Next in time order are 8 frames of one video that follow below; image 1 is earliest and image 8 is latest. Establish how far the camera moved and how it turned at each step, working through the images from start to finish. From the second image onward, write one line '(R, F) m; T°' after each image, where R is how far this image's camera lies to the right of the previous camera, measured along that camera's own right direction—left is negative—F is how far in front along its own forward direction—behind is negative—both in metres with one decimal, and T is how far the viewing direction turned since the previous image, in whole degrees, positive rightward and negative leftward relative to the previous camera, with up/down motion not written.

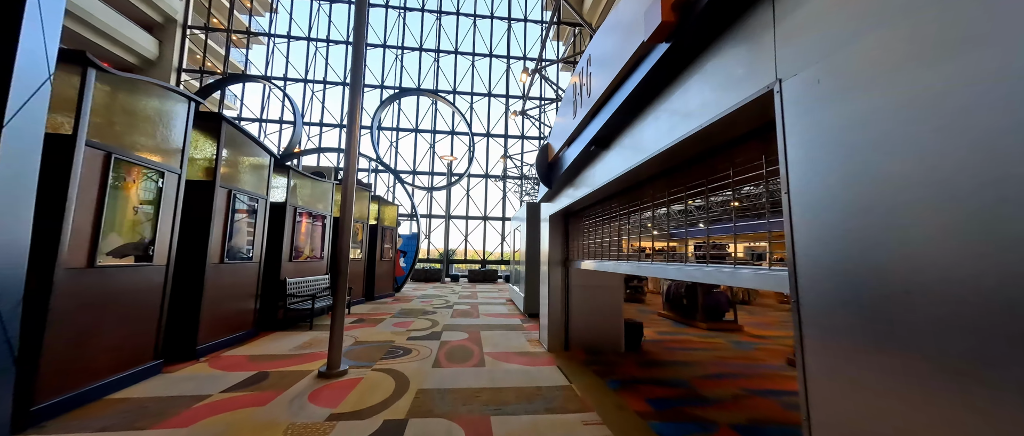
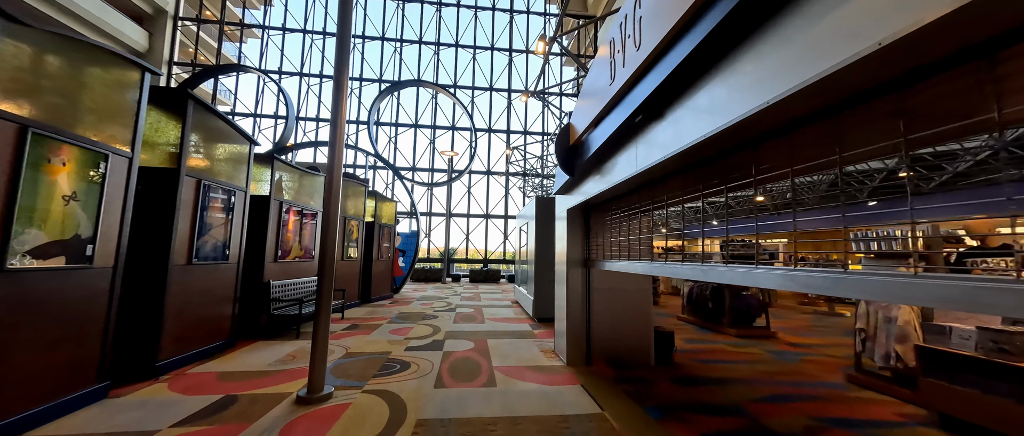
(-0.1, +0.5) m; 0°
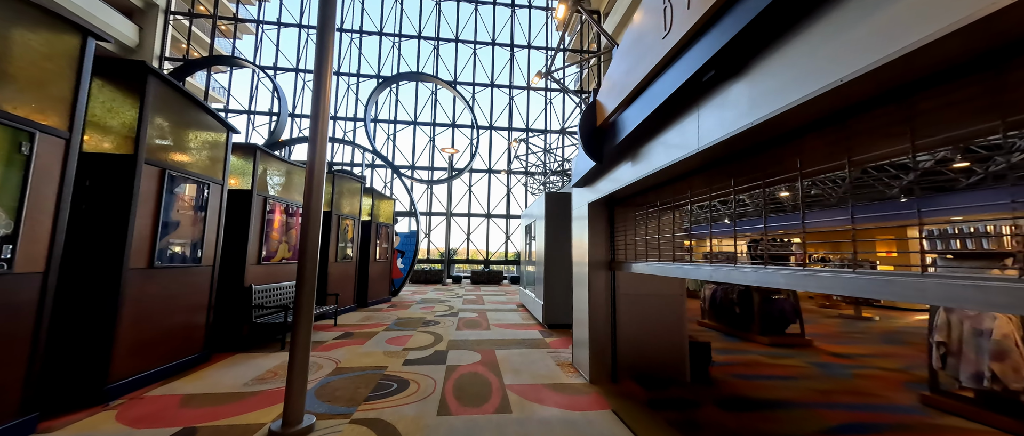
(-0.1, +0.5) m; 0°
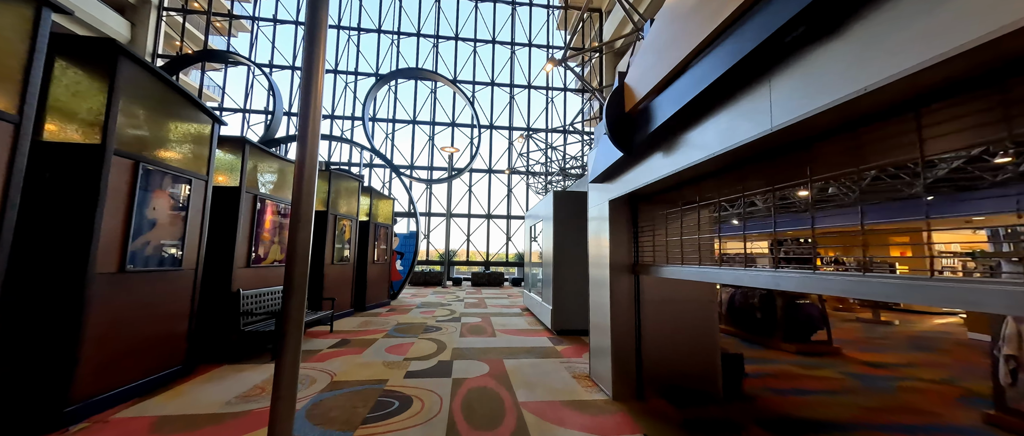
(-0.1, +0.3) m; 0°
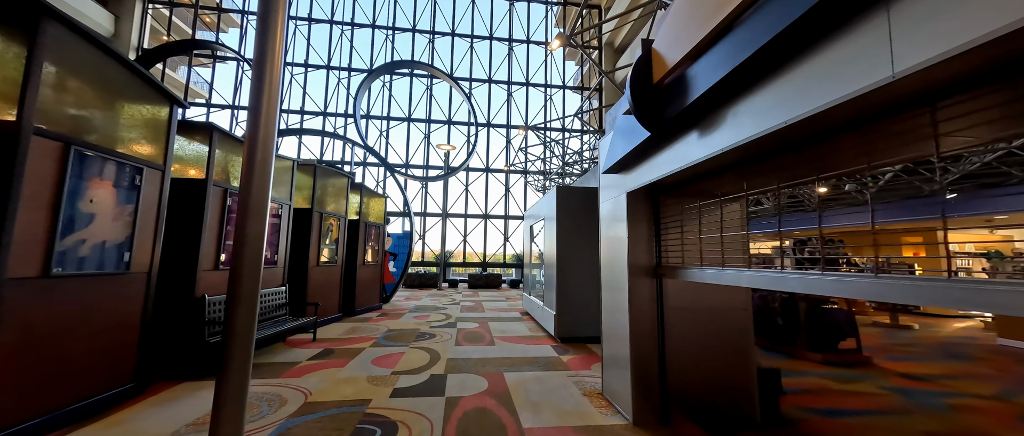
(0.0, +0.4) m; +1°
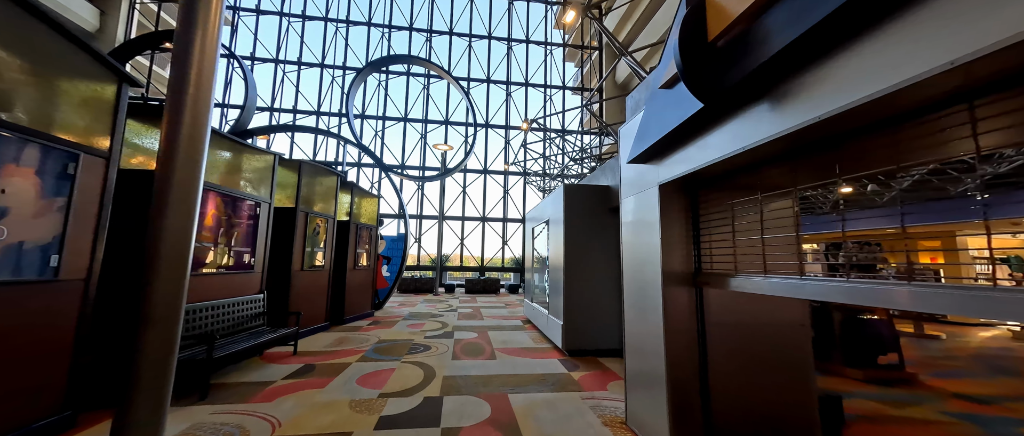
(-0.1, +0.4) m; +1°
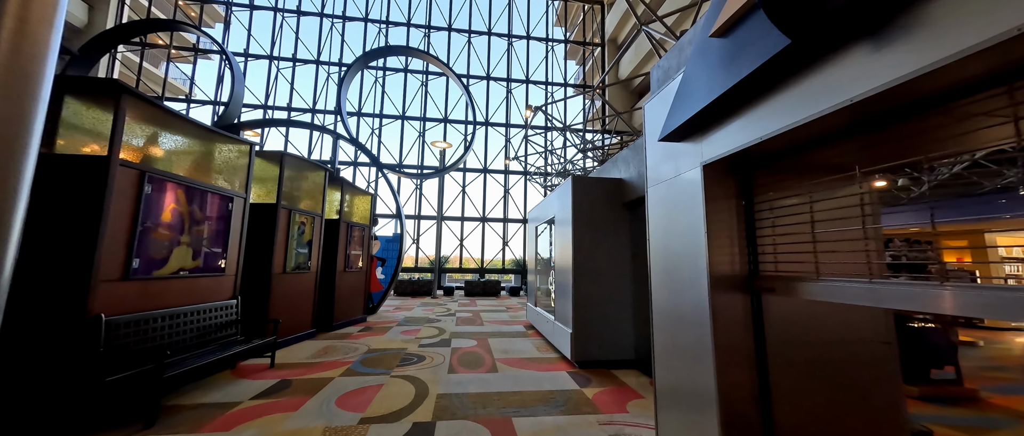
(0.0, +0.4) m; 0°
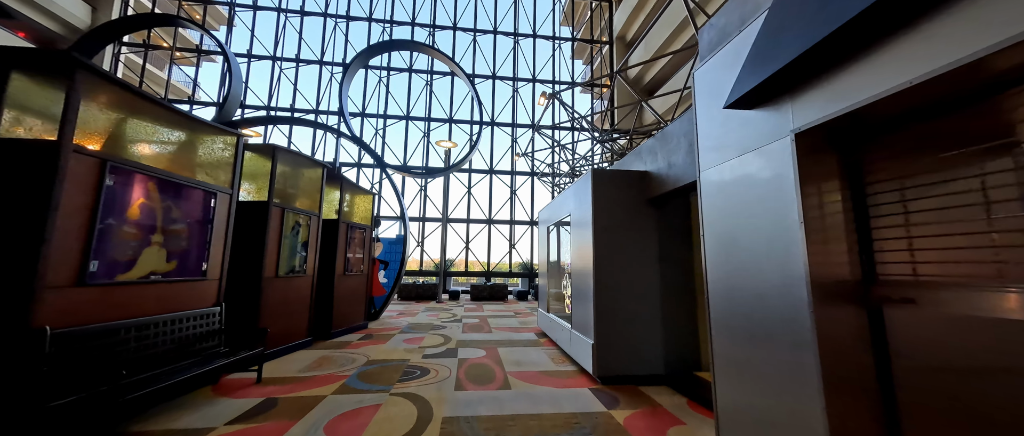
(-0.1, +0.4) m; -1°
